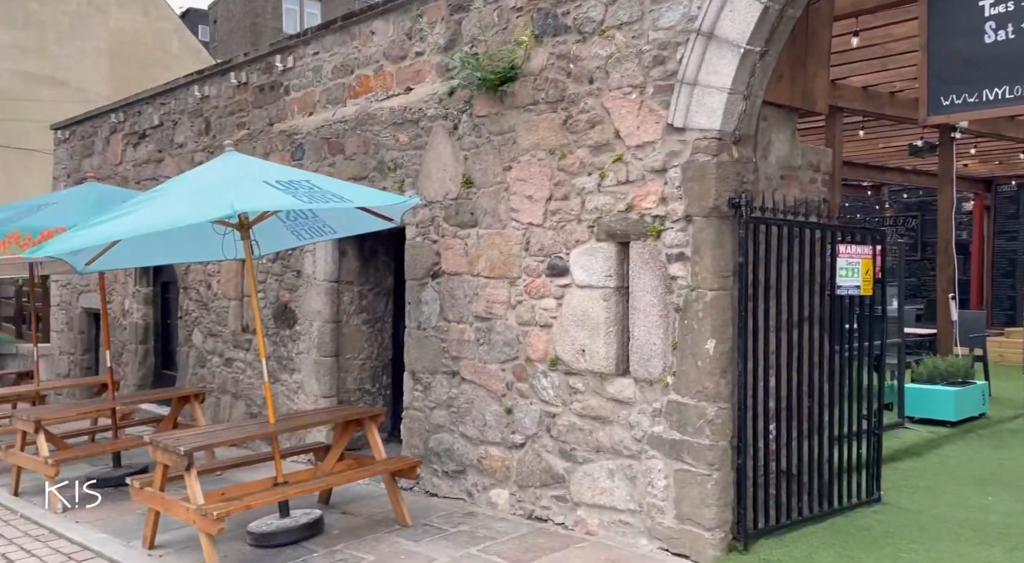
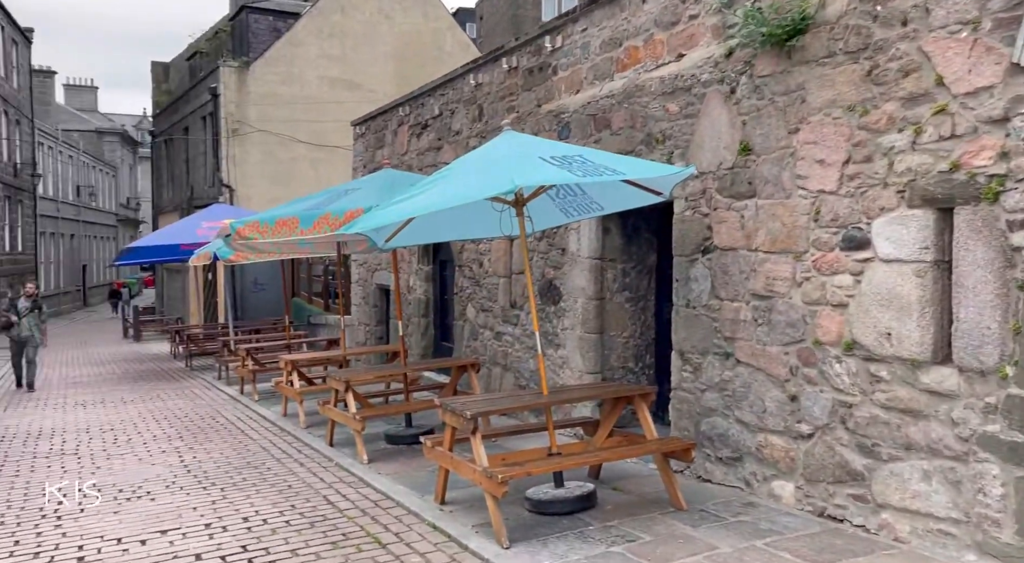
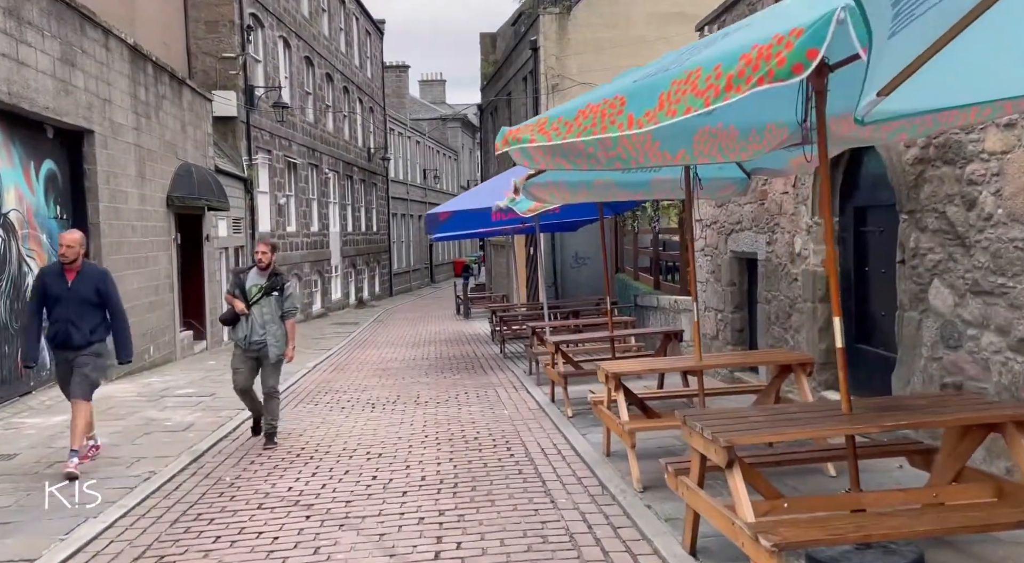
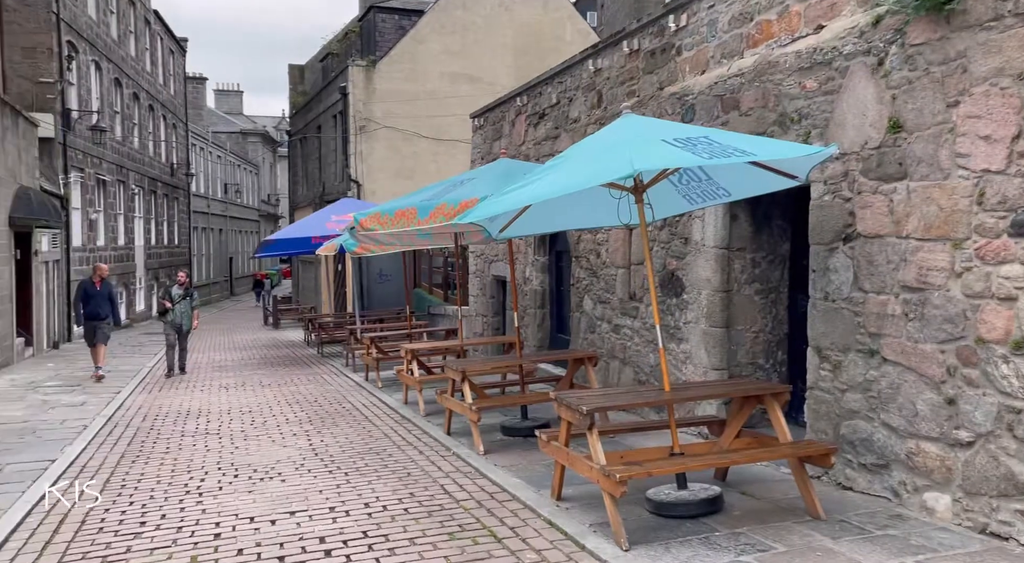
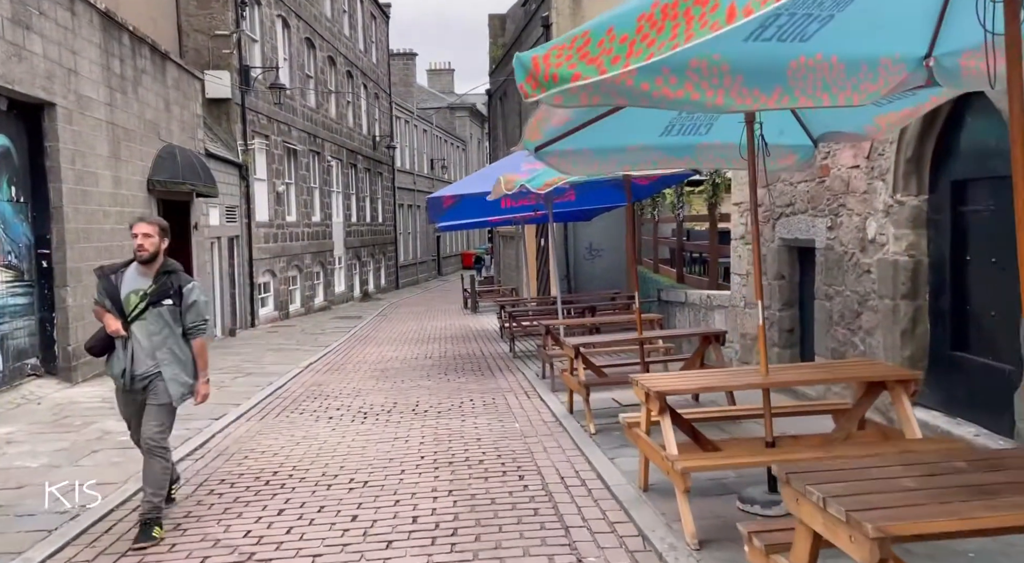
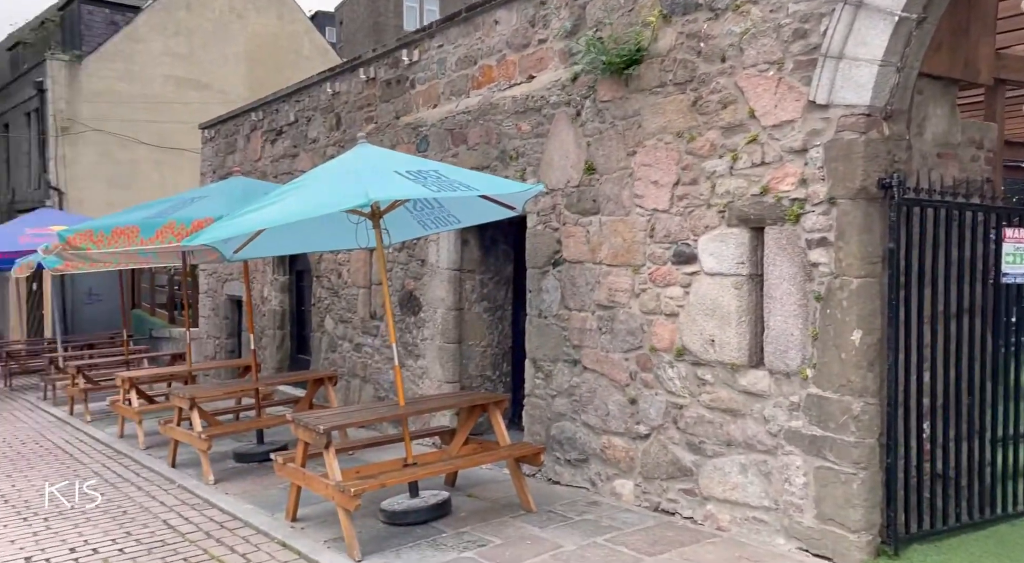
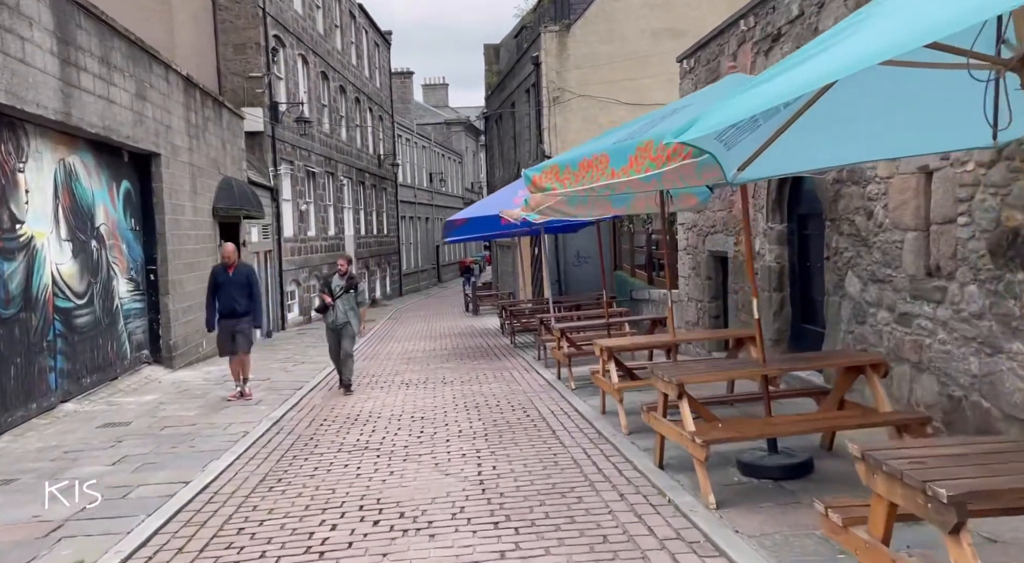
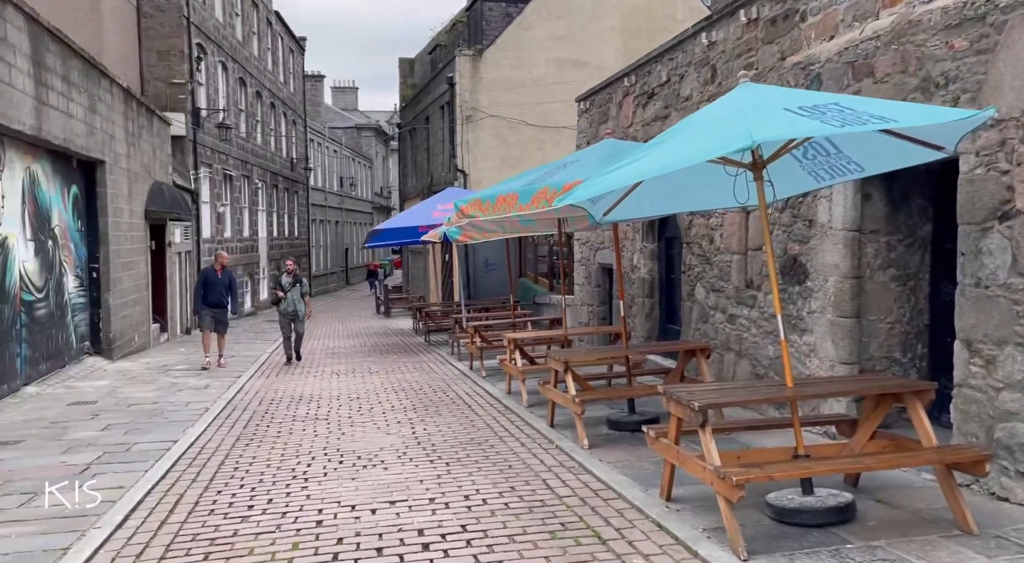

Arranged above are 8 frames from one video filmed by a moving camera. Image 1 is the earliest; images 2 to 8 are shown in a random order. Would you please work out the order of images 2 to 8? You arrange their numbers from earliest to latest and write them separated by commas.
6, 2, 4, 8, 7, 3, 5
